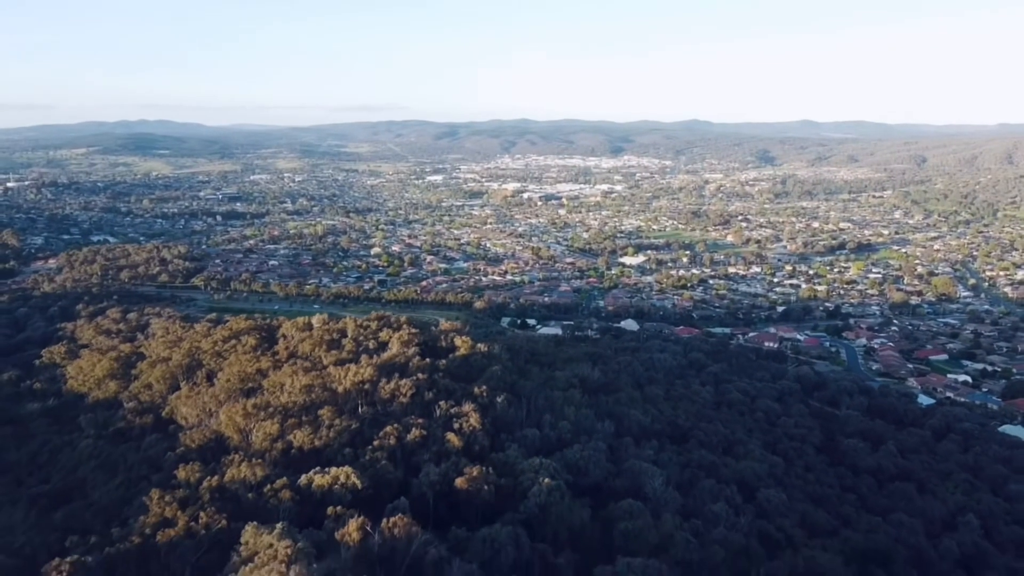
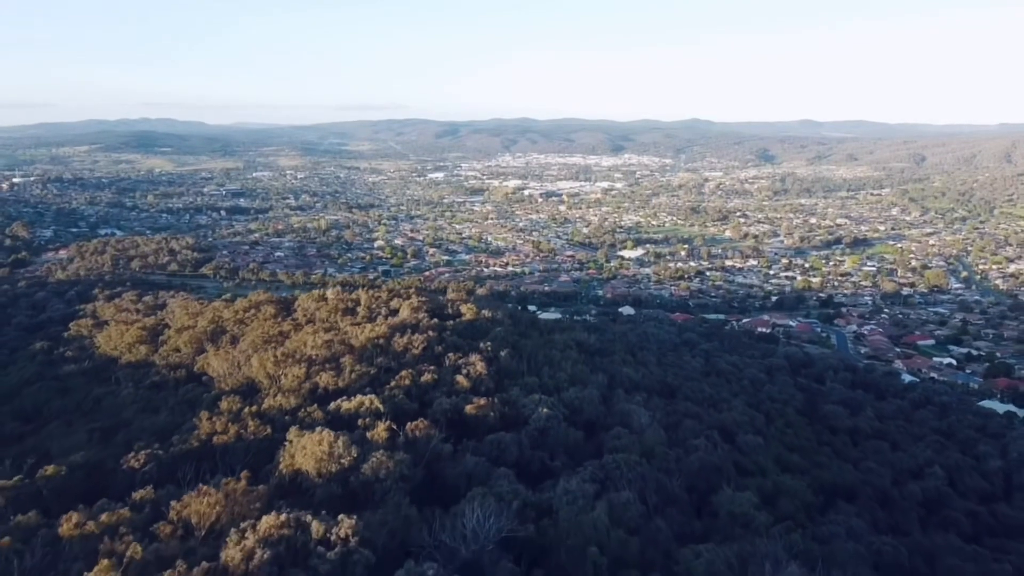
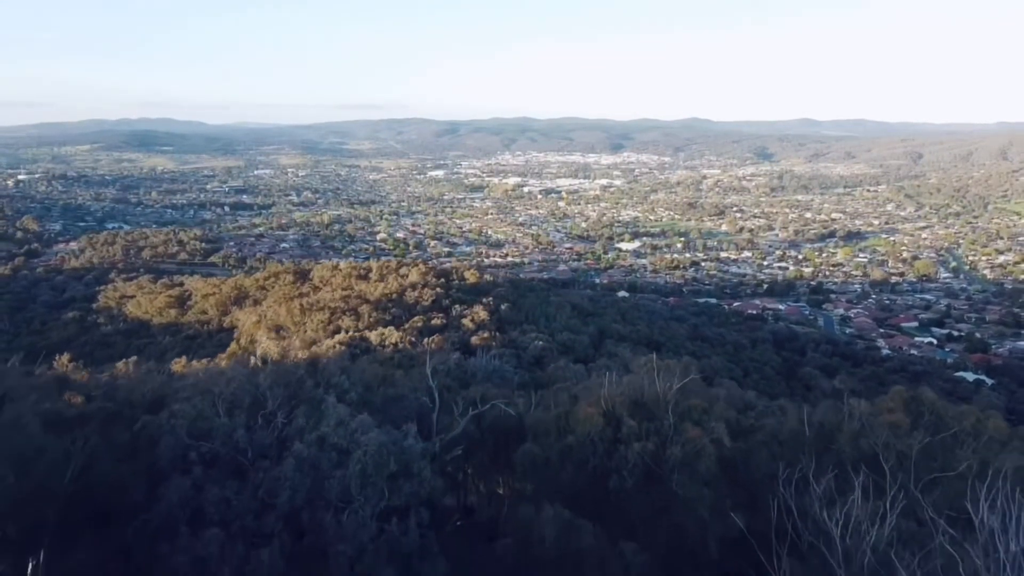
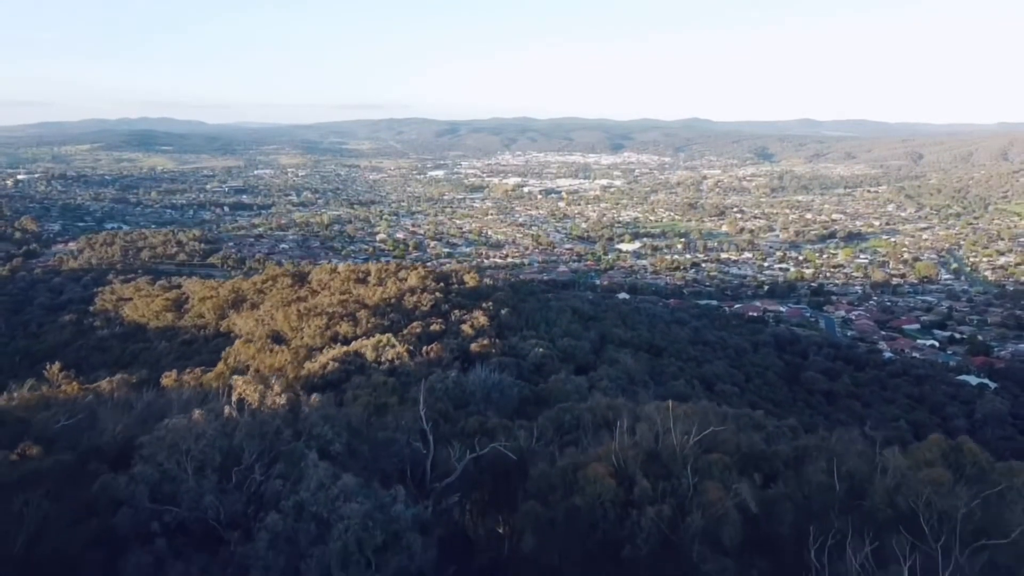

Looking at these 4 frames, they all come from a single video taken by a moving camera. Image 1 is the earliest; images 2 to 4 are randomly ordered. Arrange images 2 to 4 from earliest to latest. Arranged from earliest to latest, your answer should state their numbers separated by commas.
2, 4, 3
